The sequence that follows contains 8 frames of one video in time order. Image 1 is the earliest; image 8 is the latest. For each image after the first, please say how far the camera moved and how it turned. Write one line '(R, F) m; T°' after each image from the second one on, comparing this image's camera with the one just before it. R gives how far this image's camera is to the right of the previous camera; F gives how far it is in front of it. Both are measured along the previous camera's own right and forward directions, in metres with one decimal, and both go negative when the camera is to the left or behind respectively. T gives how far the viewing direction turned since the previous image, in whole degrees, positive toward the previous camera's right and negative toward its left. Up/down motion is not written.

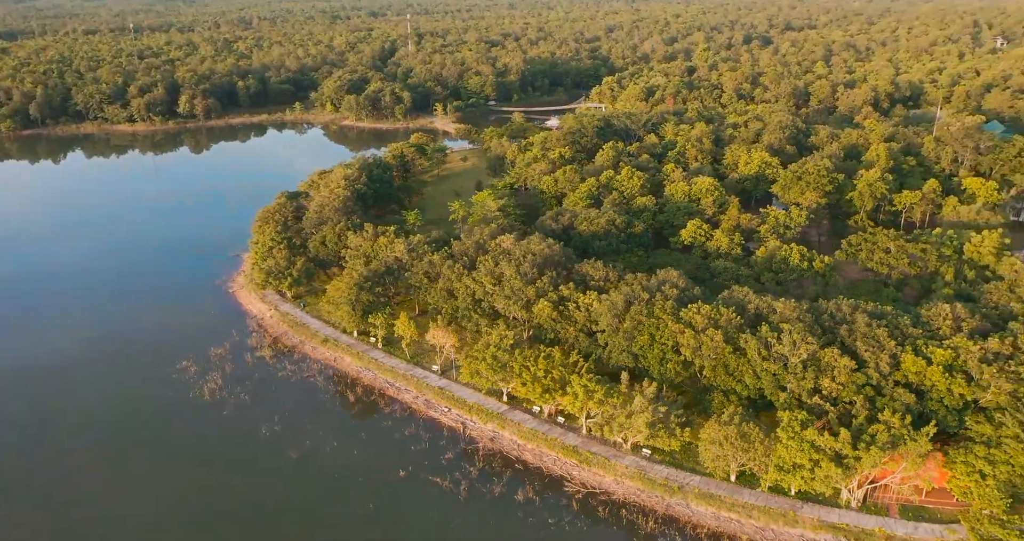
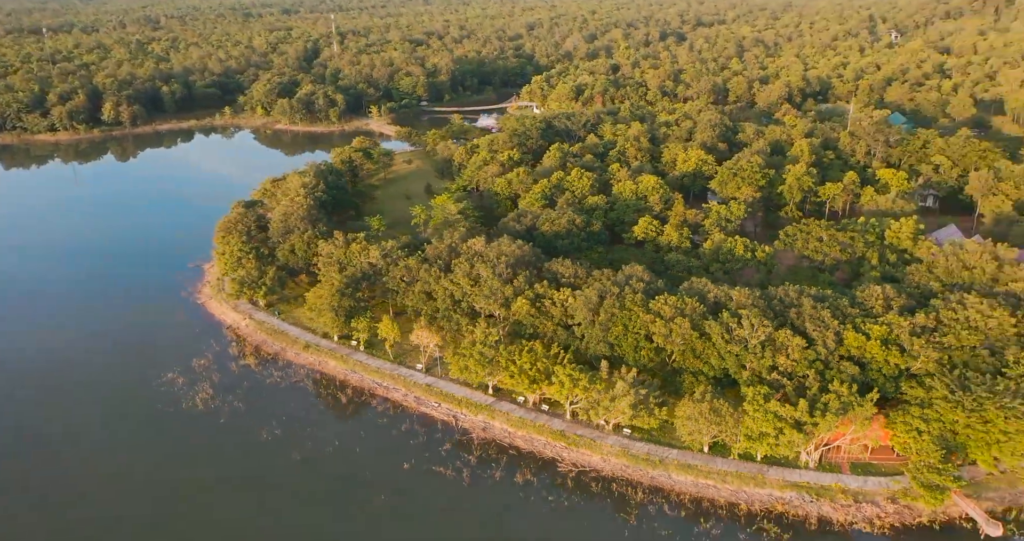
(-1.5, -0.8) m; +7°
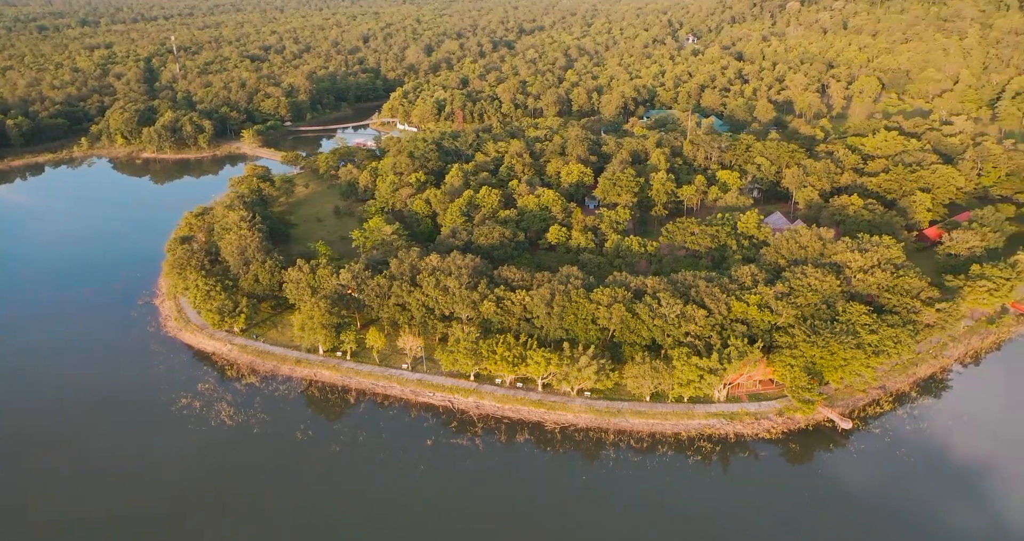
(-4.4, -3.4) m; +14°
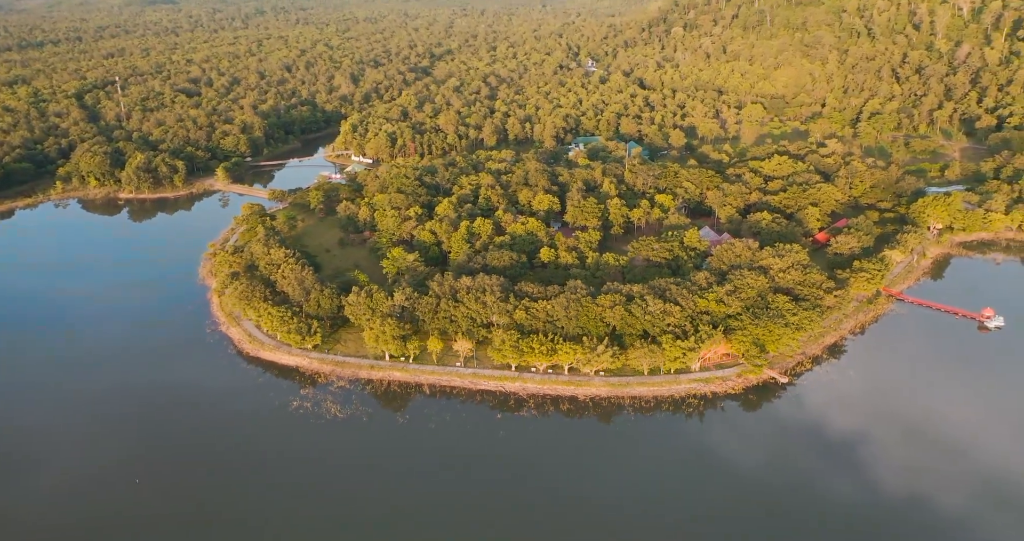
(-5.5, -6.6) m; +8°
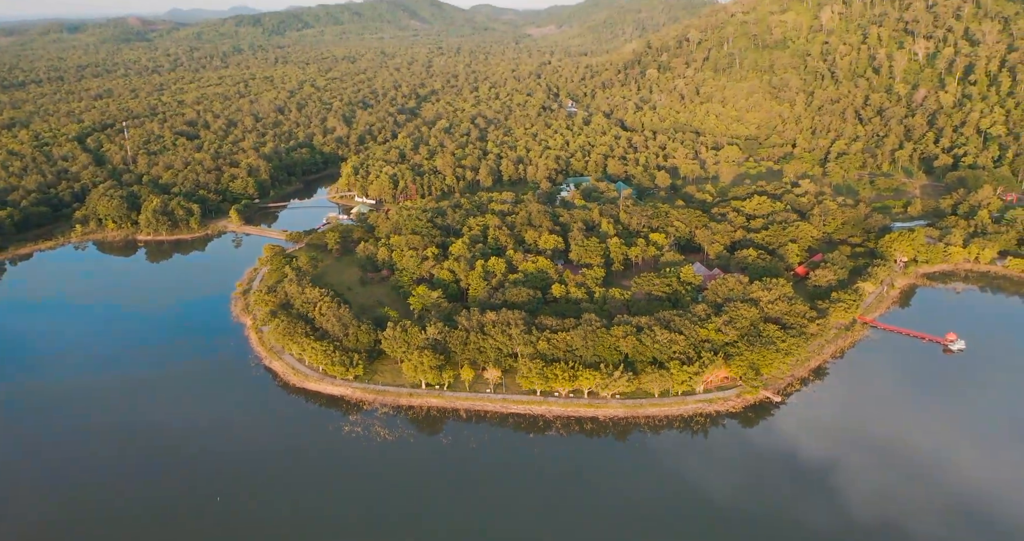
(-2.4, -3.6) m; +2°
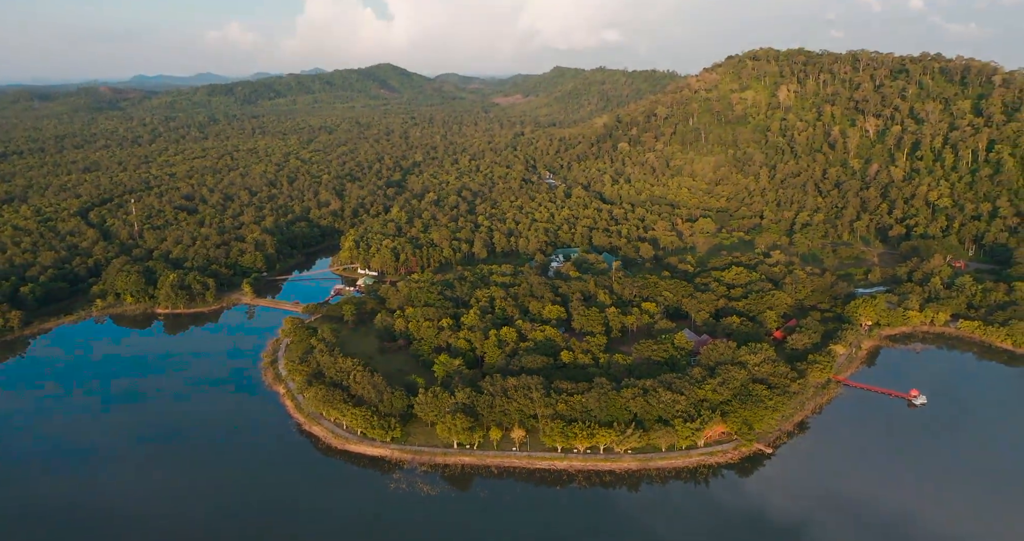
(-2.9, -4.6) m; +3°
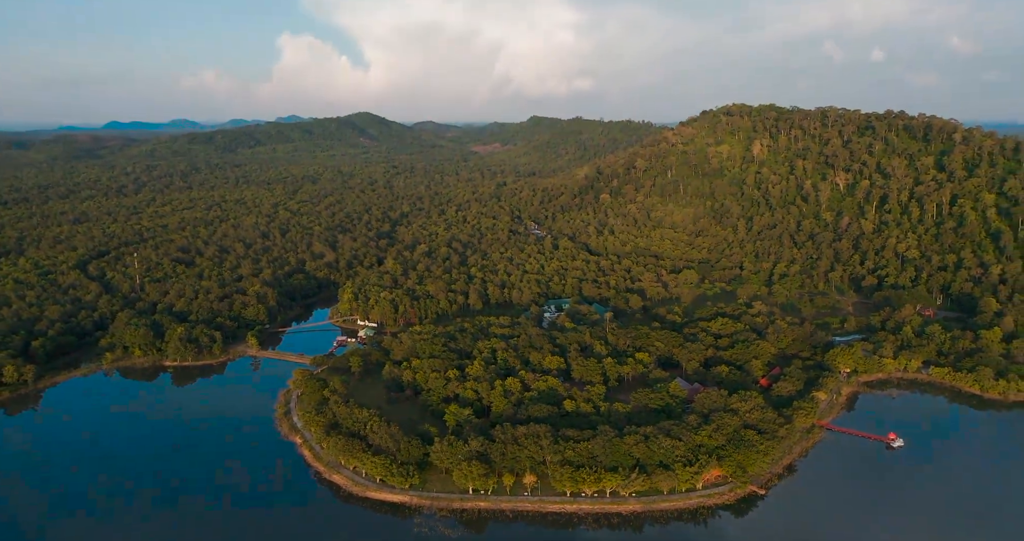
(-1.9, -3.3) m; +2°
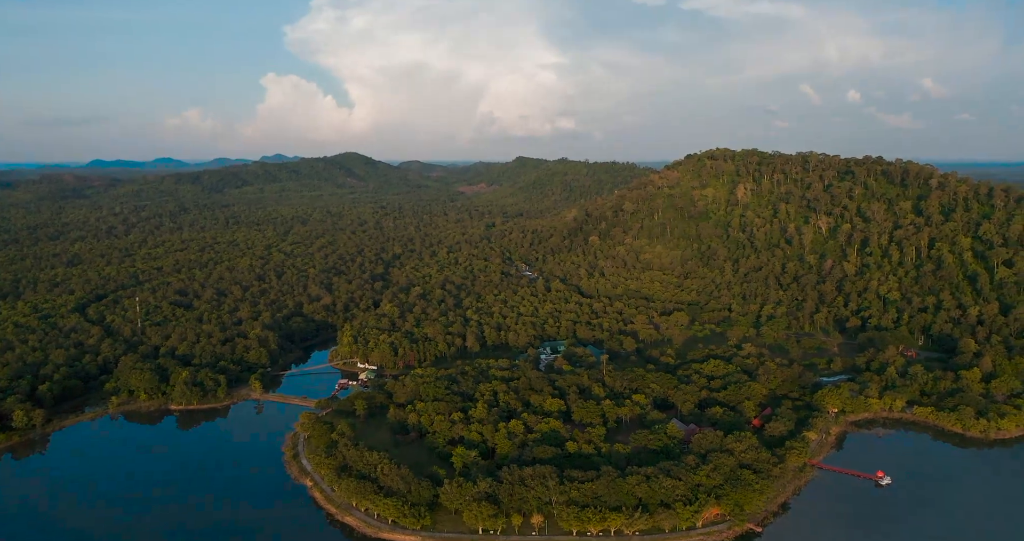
(-1.3, -2.5) m; +1°
